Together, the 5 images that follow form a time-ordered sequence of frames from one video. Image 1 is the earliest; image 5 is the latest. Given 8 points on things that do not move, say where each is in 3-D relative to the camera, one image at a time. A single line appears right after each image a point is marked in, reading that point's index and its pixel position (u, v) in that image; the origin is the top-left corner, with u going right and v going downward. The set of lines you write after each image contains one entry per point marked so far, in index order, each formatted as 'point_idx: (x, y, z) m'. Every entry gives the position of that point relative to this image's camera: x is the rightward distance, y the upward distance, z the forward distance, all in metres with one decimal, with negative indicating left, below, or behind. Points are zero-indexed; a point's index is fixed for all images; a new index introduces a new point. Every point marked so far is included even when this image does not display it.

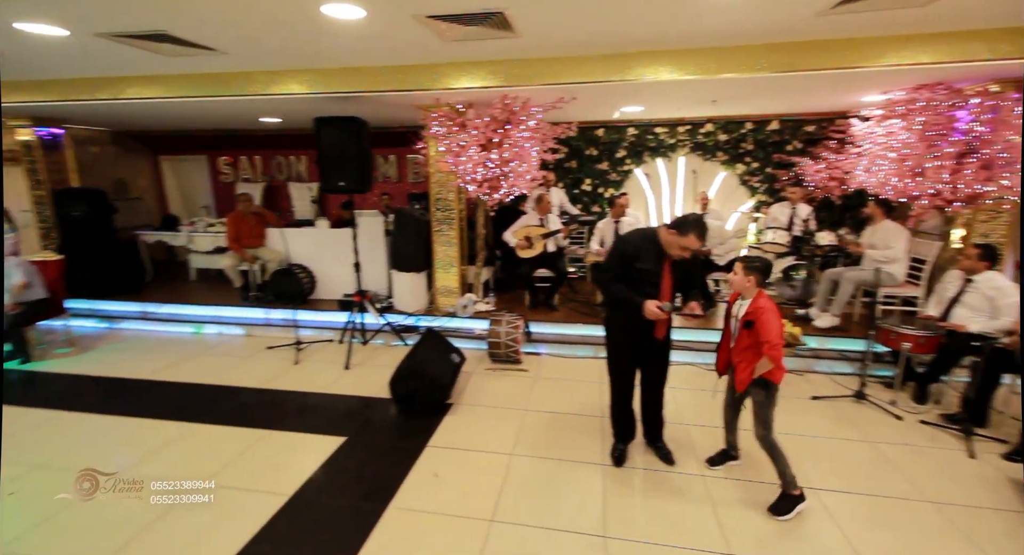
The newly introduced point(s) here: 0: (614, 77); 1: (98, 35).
0: (+0.7, +1.4, +3.3) m
1: (-2.5, +1.5, +2.8) m
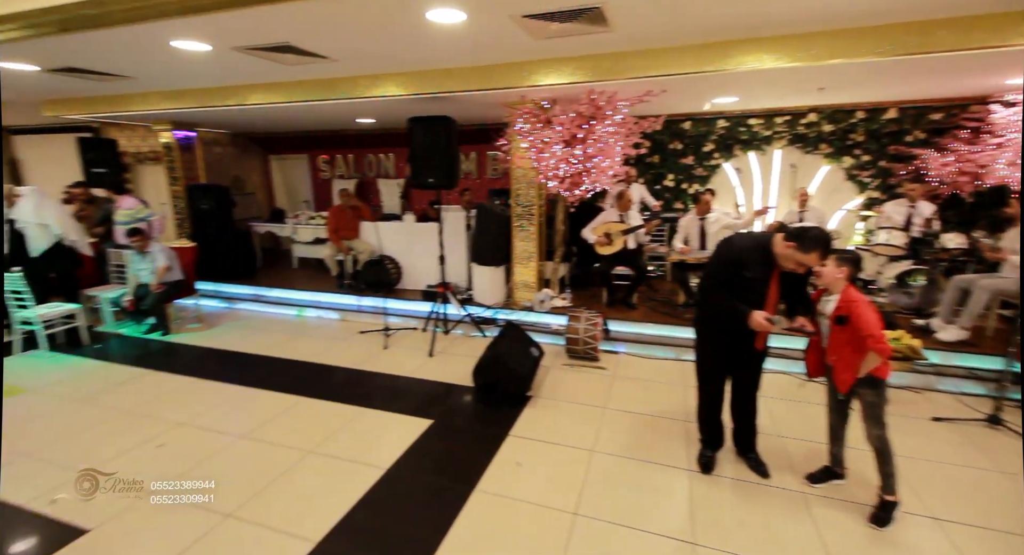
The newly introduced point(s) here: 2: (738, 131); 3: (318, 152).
0: (+1.4, +1.4, +3.2) m
1: (-1.9, +1.6, +3.2) m
2: (+2.8, +1.8, +5.7) m
3: (-3.5, +2.2, +8.2) m
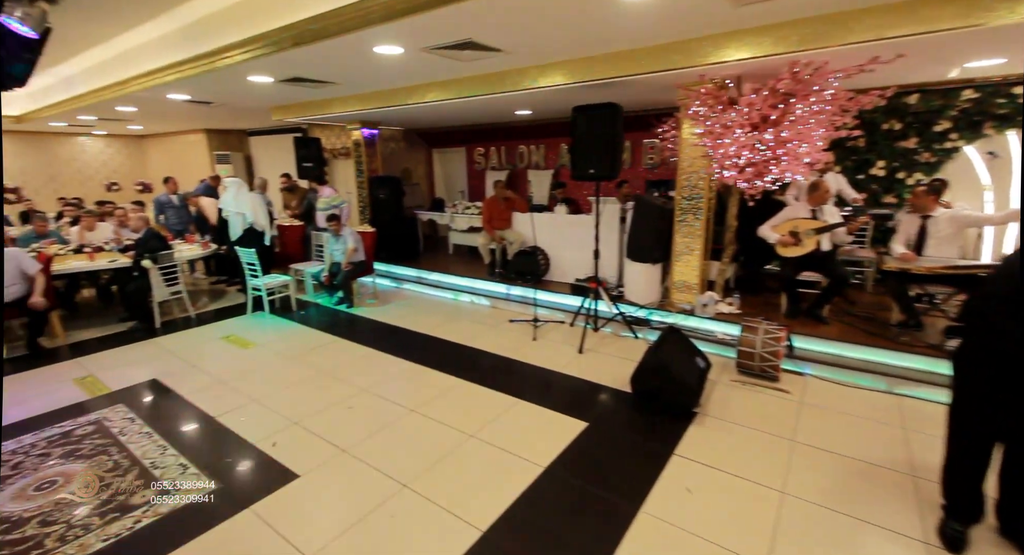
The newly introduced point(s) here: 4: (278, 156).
0: (+2.5, +1.3, +2.4) m
1: (-0.7, +1.7, +3.4) m
2: (+4.6, +1.7, +4.4) m
3: (-0.7, +2.5, +8.6) m
4: (-5.1, +2.6, +10.1) m
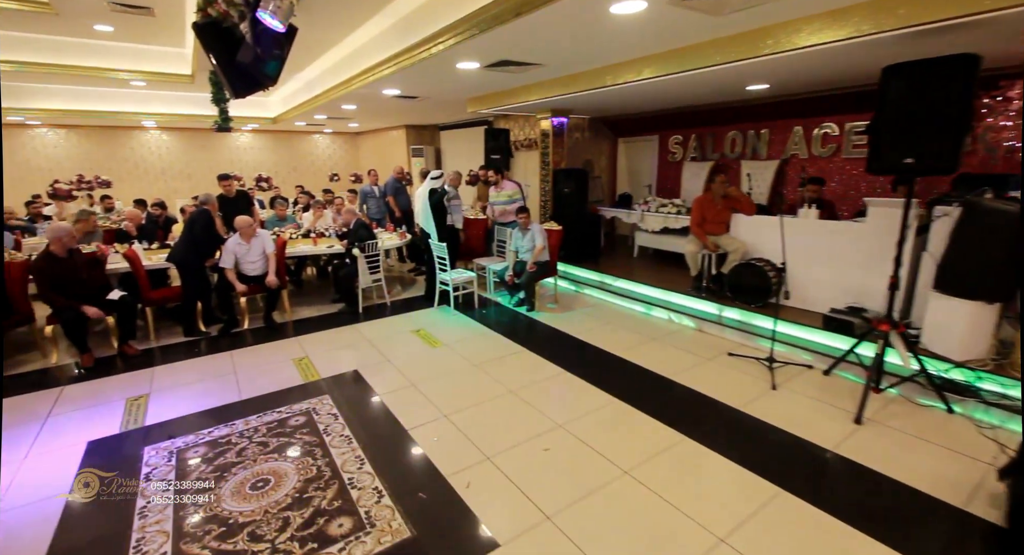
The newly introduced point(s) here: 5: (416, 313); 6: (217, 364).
0: (+3.5, +1.0, +0.7) m
1: (+0.9, +1.6, +2.6) m
2: (+6.2, +1.1, +1.9) m
3: (+2.7, +2.3, +7.5) m
4: (-1.0, +2.9, +10.3) m
5: (-1.1, -0.4, +5.4) m
6: (-2.7, -0.8, +4.2) m
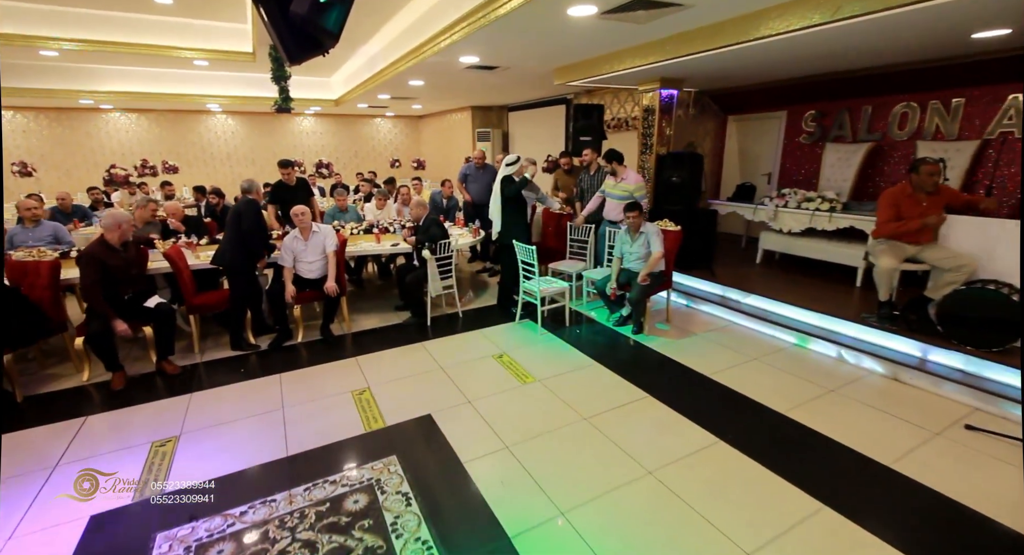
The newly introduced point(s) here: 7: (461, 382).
0: (+3.9, +0.6, -0.8) m
1: (+1.6, +1.3, +1.4) m
2: (+6.8, +0.7, +0.1) m
3: (+3.9, +2.2, +6.0) m
4: (+0.6, +2.9, +9.2) m
5: (-0.2, -0.5, +4.5) m
6: (-1.8, -0.9, +3.4) m
7: (-0.4, -0.8, +3.5) m
